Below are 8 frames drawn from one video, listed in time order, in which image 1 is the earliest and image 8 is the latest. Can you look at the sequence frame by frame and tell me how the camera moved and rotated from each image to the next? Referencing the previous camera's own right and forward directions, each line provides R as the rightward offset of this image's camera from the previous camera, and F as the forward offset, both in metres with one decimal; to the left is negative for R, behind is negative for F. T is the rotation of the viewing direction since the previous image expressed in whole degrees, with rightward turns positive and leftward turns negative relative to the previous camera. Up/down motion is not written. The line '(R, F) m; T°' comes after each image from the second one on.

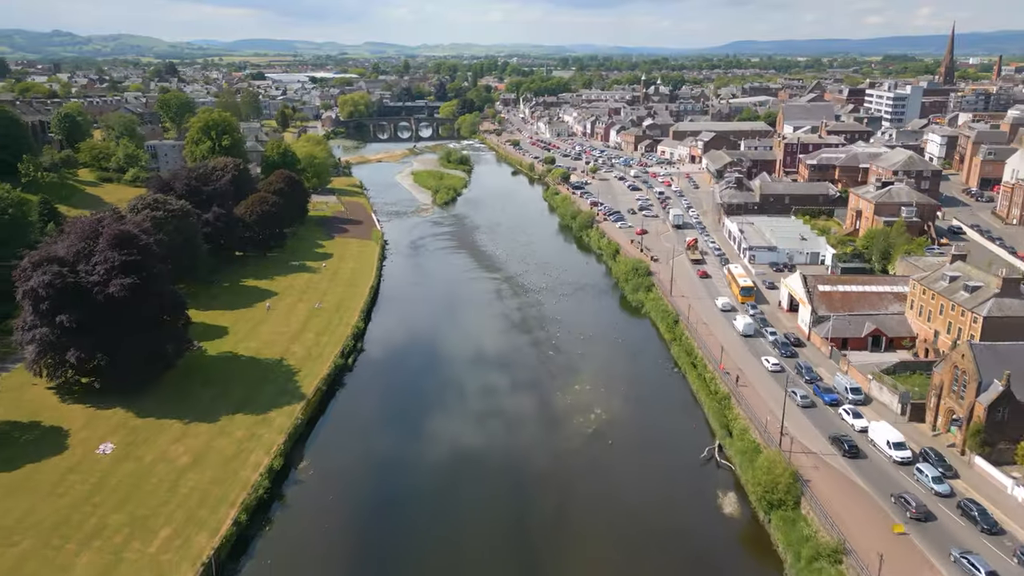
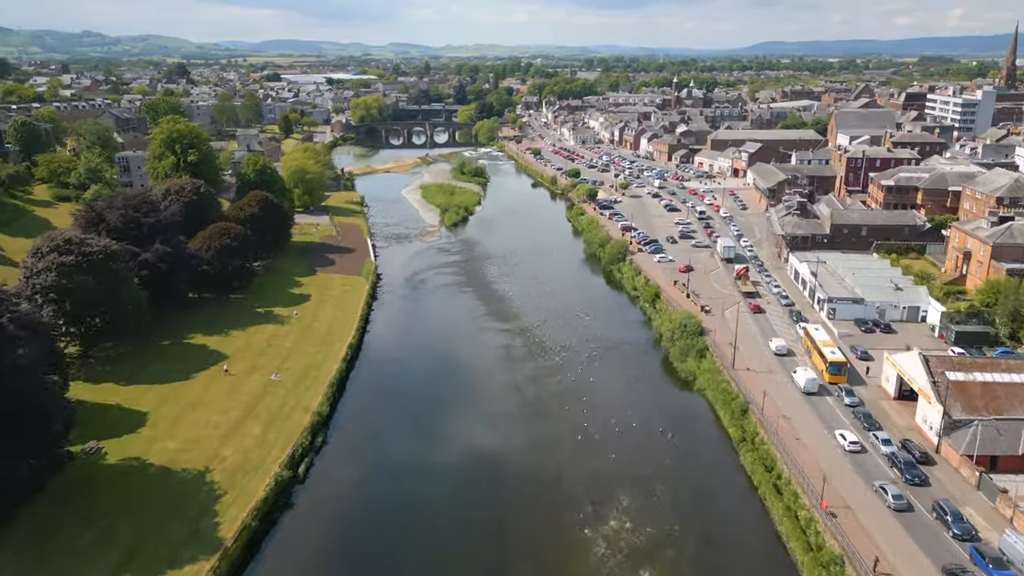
(+0.3, +9.6) m; -2°
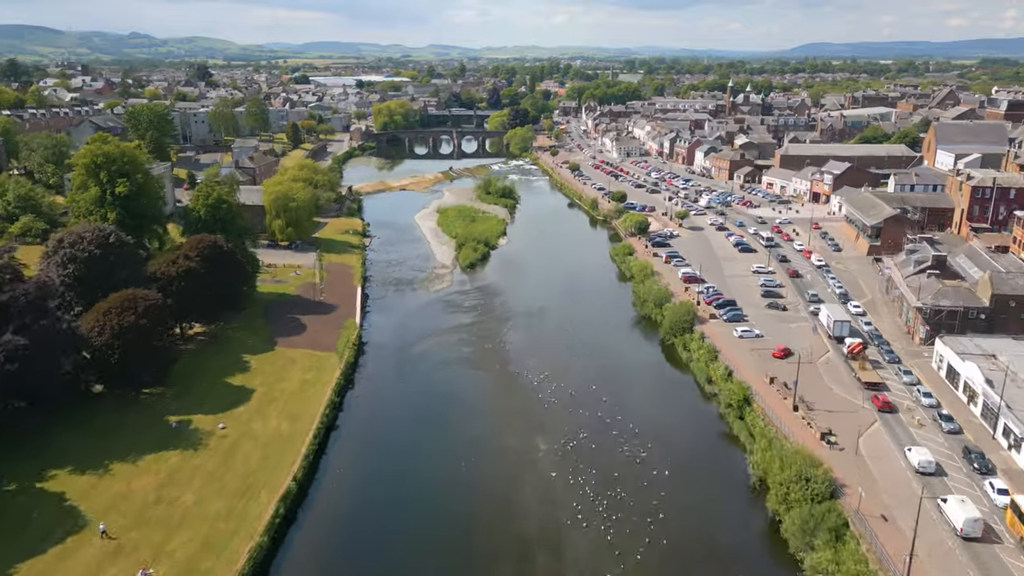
(+0.4, +12.8) m; -3°
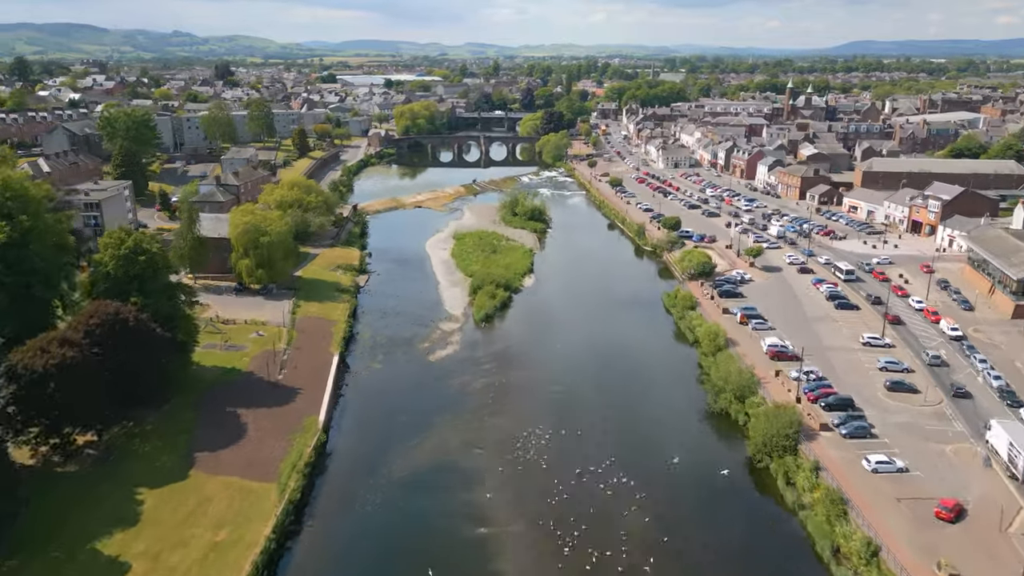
(+0.3, +11.3) m; -3°
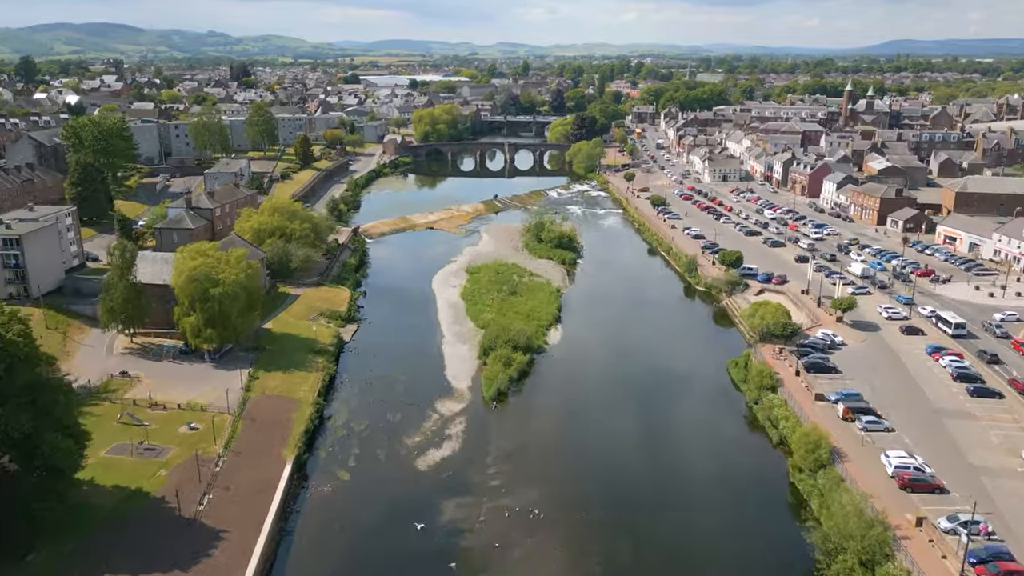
(+0.3, +9.6) m; -2°
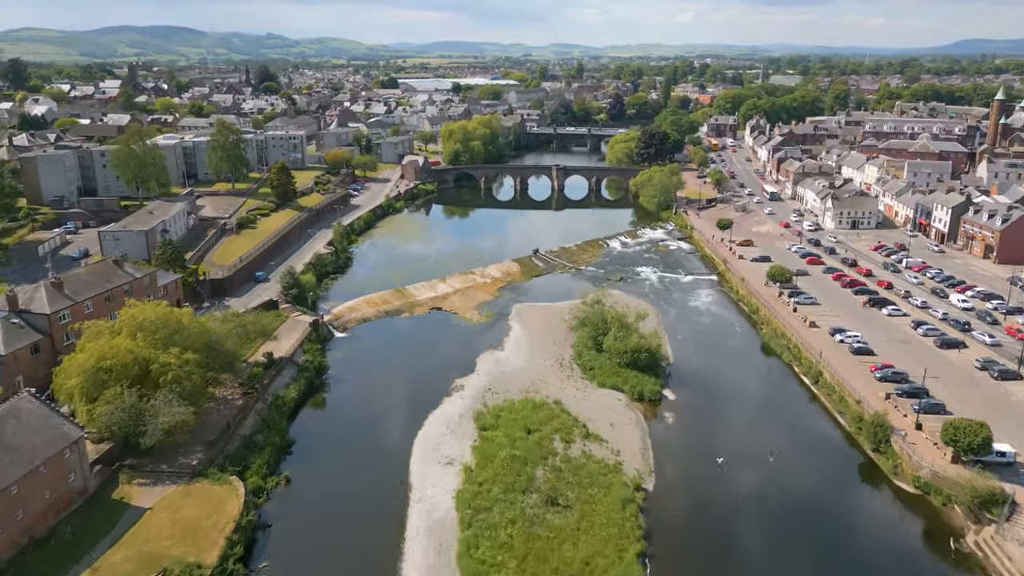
(+0.2, +20.6) m; -4°
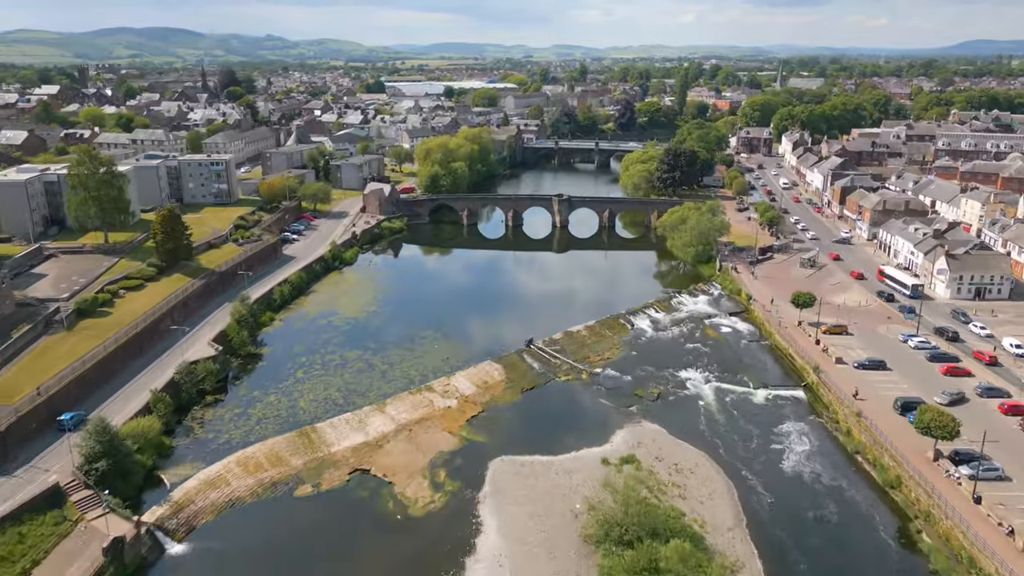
(+1.0, +16.9) m; 0°
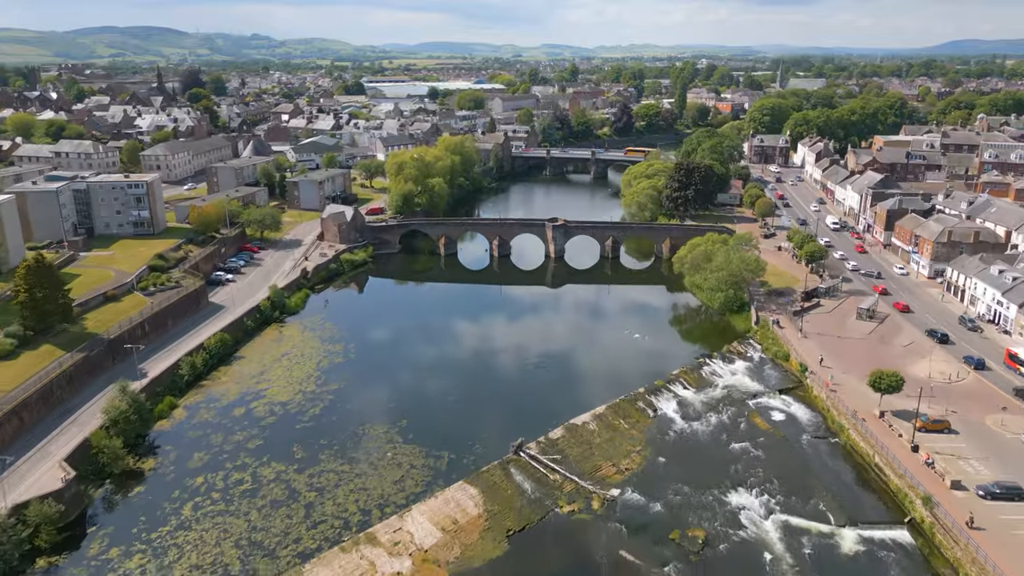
(+0.3, +9.8) m; +1°
